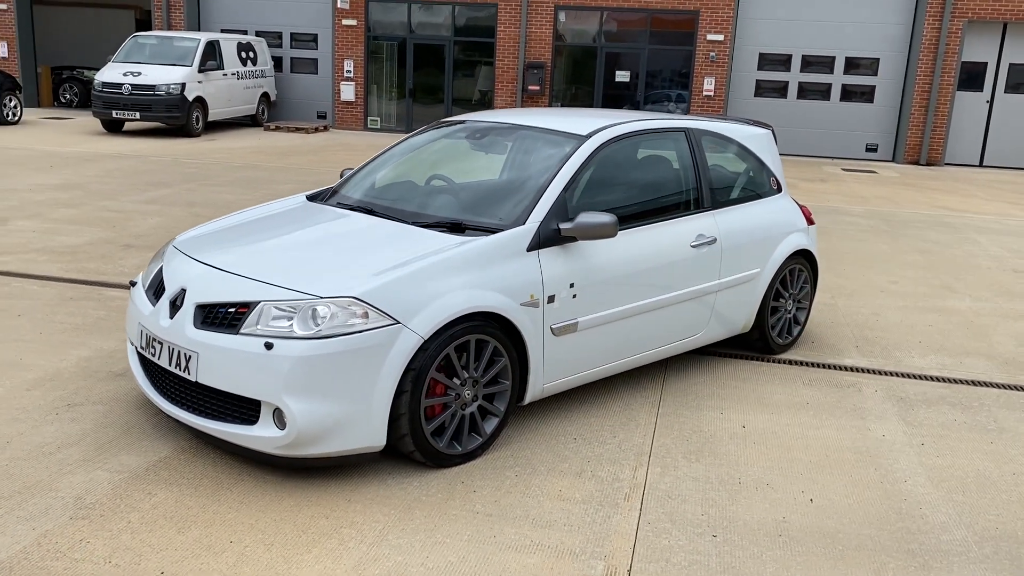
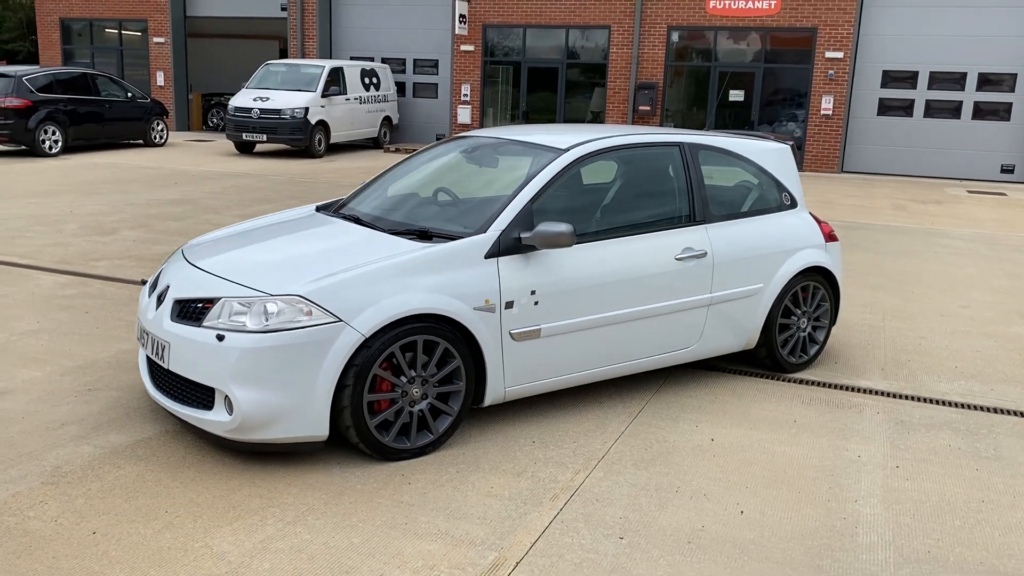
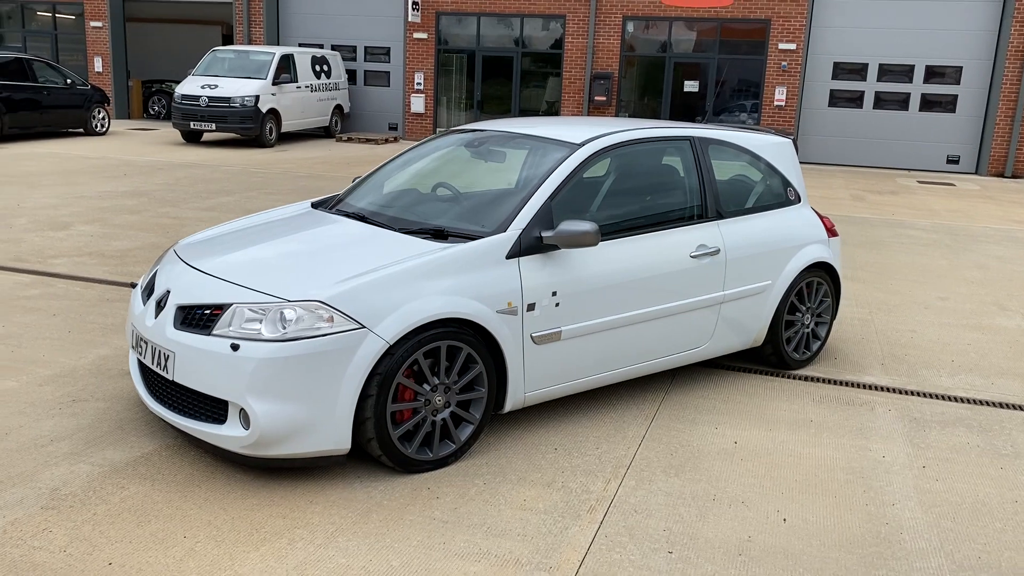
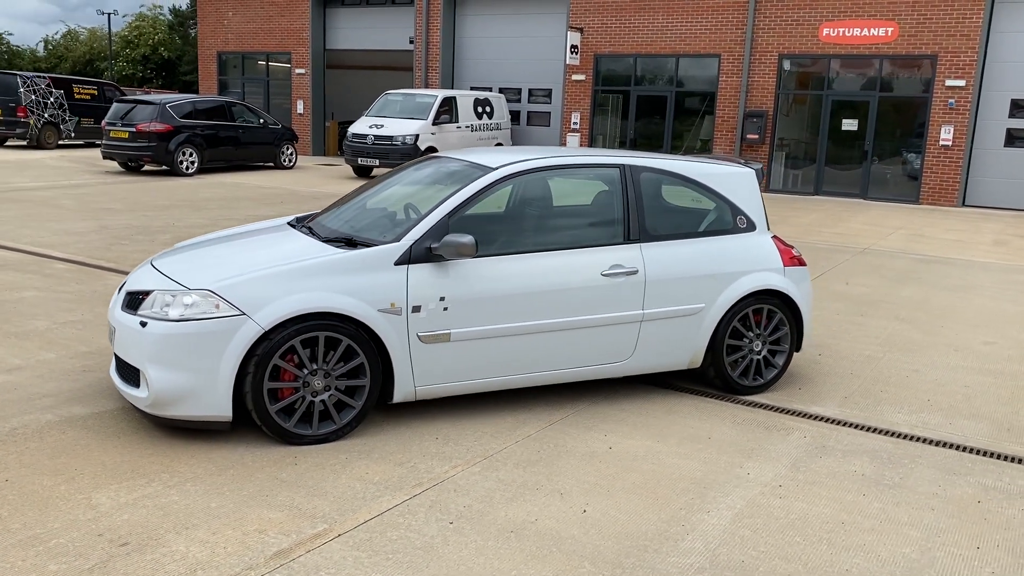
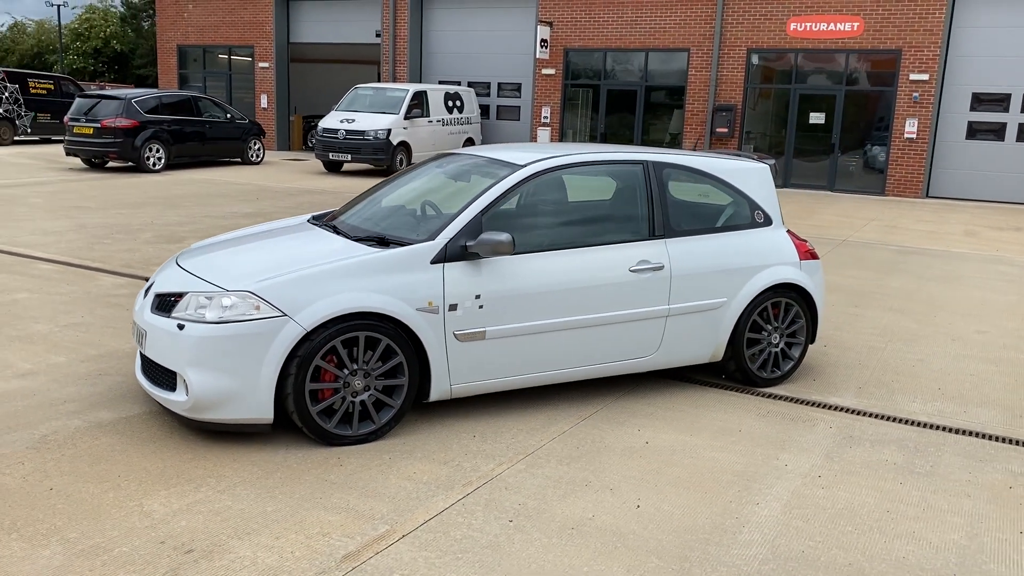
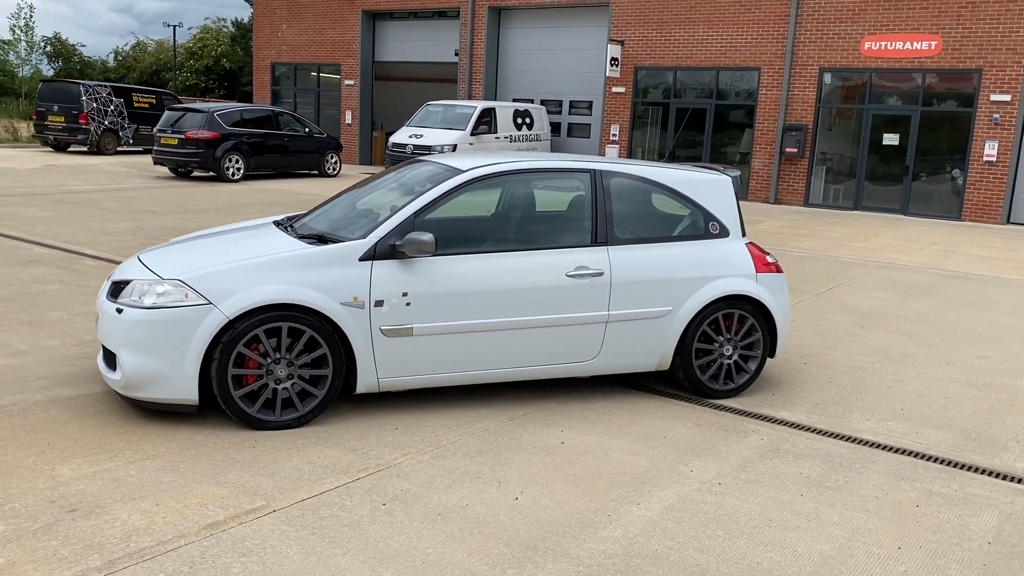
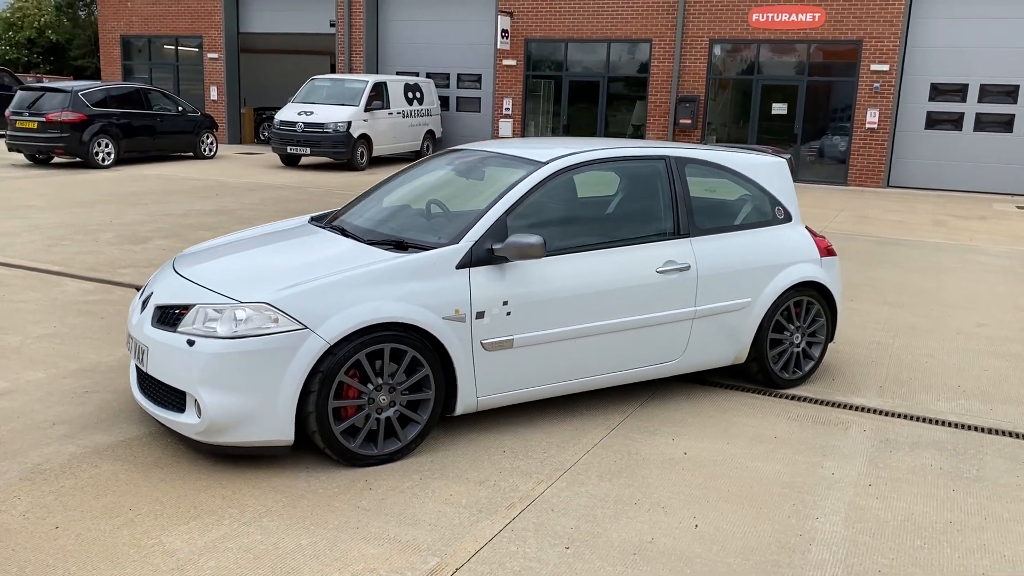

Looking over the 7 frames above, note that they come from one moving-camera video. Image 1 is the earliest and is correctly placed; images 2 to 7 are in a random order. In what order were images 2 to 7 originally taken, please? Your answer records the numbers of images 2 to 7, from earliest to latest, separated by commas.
3, 2, 7, 5, 4, 6
